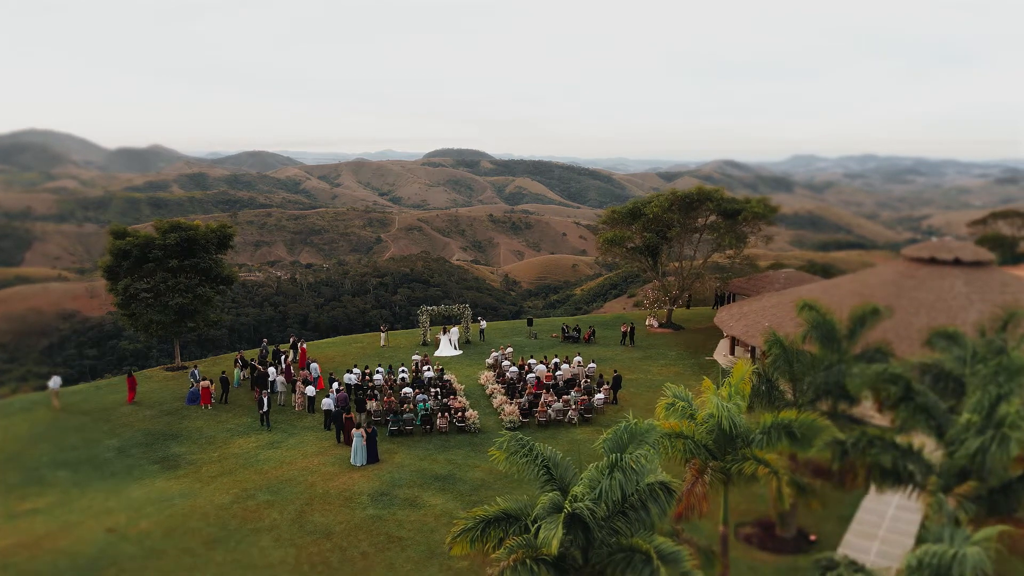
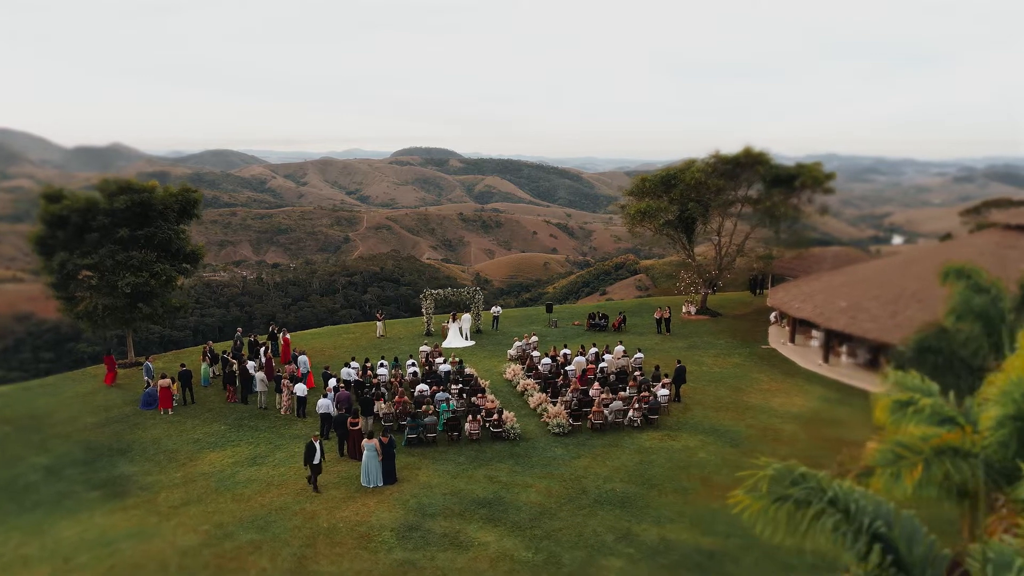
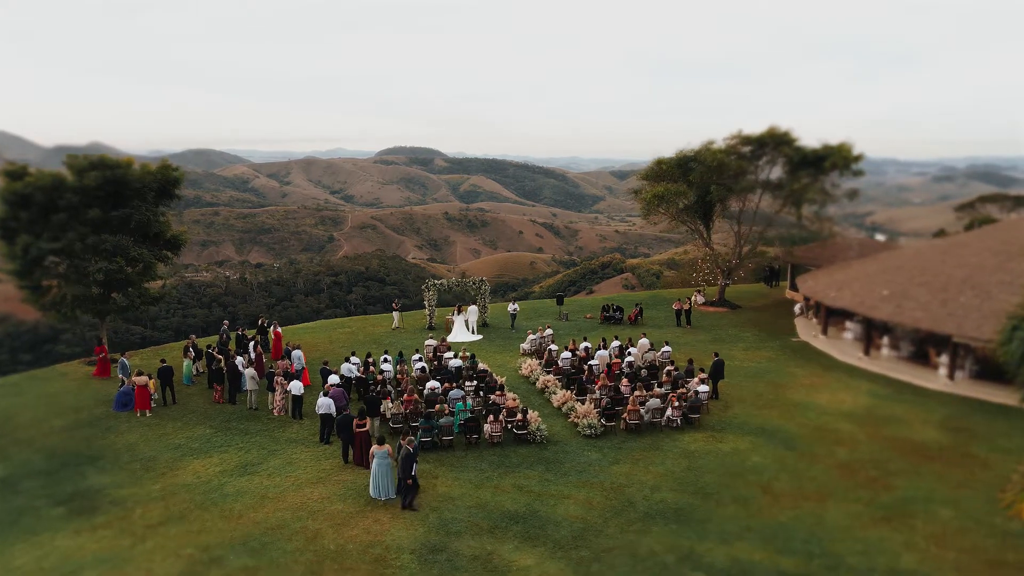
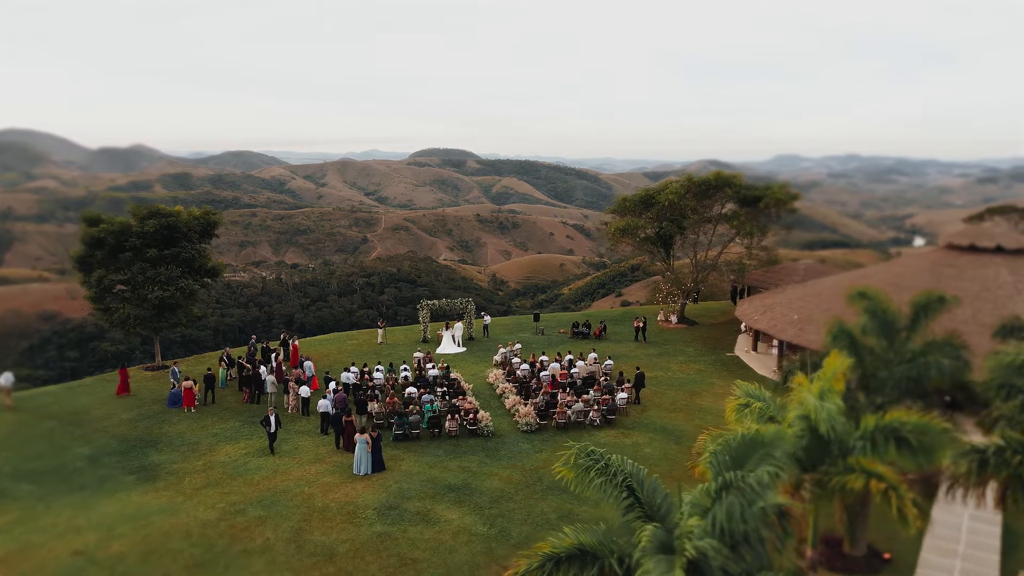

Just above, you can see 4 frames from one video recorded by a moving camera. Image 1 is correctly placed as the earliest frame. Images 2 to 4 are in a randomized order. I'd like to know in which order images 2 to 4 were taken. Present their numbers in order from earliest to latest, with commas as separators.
4, 2, 3
